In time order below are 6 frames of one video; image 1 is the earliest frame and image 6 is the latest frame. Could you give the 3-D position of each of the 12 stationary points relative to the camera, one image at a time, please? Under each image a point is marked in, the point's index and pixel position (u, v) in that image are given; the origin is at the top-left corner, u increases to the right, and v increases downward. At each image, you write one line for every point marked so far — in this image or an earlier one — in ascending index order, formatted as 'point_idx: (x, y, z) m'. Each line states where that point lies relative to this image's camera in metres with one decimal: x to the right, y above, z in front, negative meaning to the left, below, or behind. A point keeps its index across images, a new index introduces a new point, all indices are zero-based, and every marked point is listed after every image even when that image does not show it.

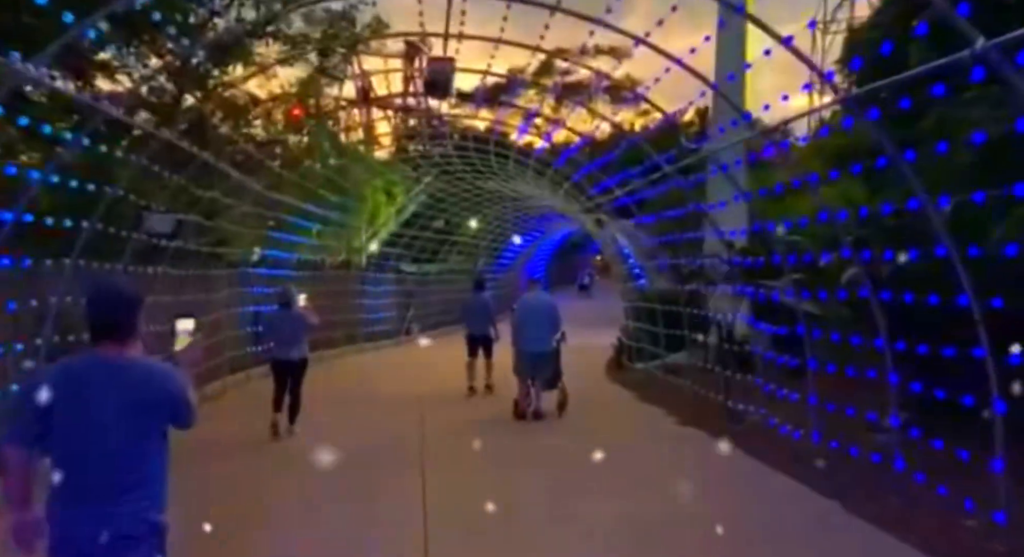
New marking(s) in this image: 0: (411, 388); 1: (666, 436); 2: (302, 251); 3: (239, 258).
0: (-2.2, -2.4, +14.1) m
1: (+1.8, -1.7, +7.9) m
2: (-6.3, +0.8, +19.6) m
3: (-5.9, +0.4, +14.3) m
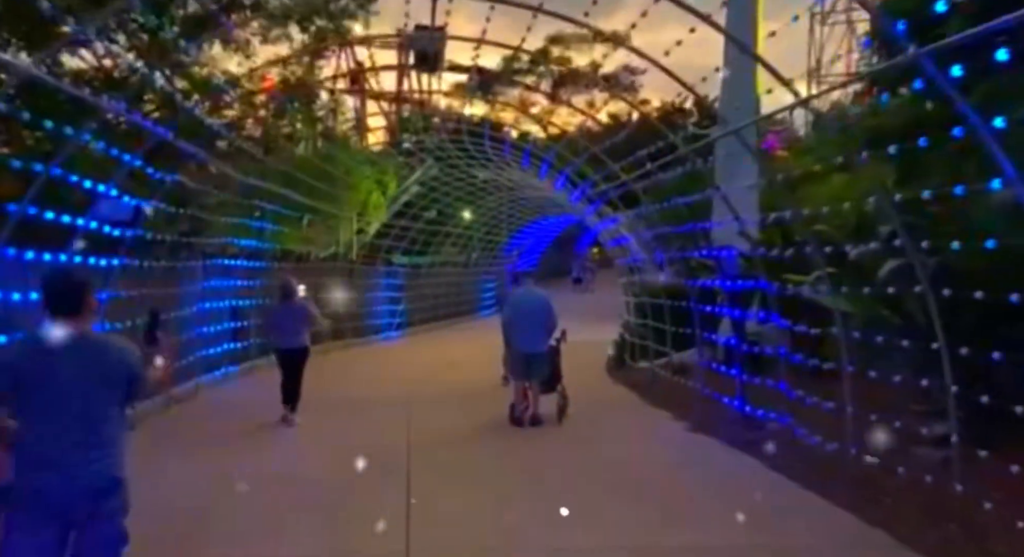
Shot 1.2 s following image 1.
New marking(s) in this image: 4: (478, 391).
0: (-2.3, -2.3, +13.4) m
1: (+1.7, -1.6, +7.2) m
2: (-6.4, +1.0, +18.8) m
3: (-6.0, +0.6, +13.6) m
4: (-0.7, -2.2, +13.0) m
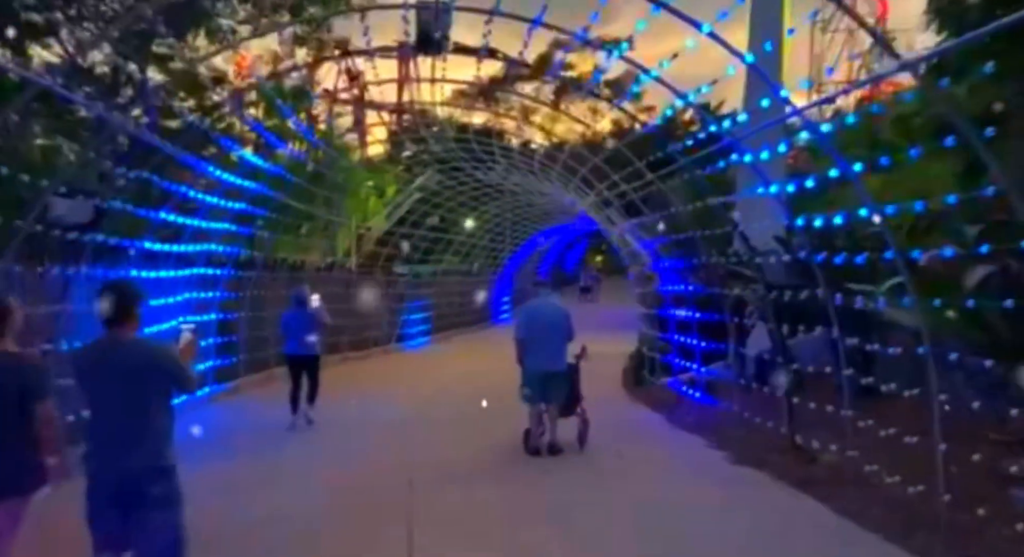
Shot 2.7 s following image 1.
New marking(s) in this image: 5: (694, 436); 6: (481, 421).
0: (-2.1, -2.5, +12.6) m
1: (+1.9, -1.7, +6.4) m
2: (-6.2, +0.7, +18.0) m
3: (-5.9, +0.4, +12.8) m
4: (-0.5, -2.4, +12.2) m
5: (+2.0, -1.7, +7.4) m
6: (-0.5, -2.3, +11.0) m
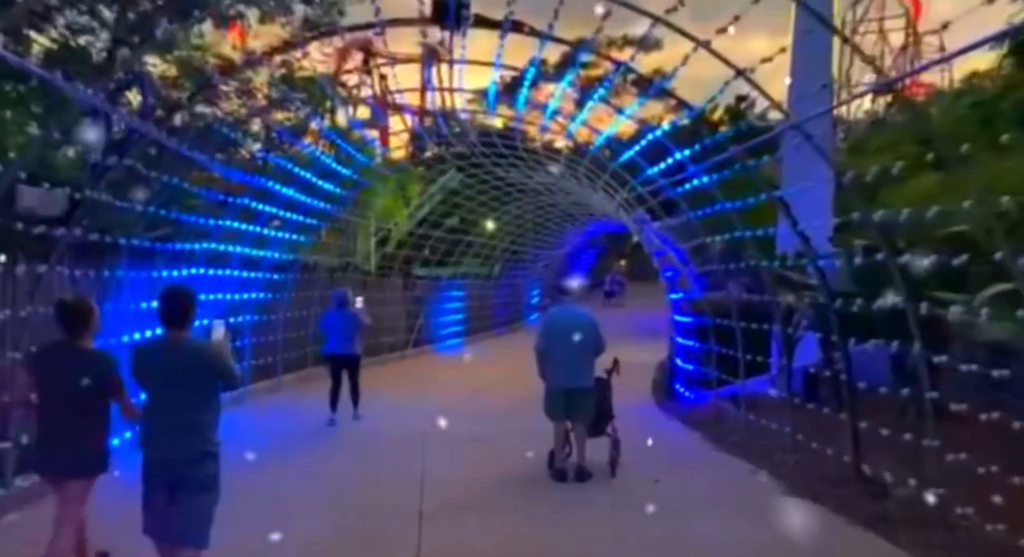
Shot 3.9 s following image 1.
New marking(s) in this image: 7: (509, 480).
0: (-1.7, -2.5, +11.9) m
1: (+2.1, -1.8, +5.7) m
2: (-5.7, +0.7, +17.5) m
3: (-5.5, +0.4, +12.3) m
4: (-0.1, -2.5, +11.5) m
5: (+2.2, -1.8, +6.6) m
6: (-0.2, -2.4, +10.3) m
7: (0.0, -2.1, +7.0) m
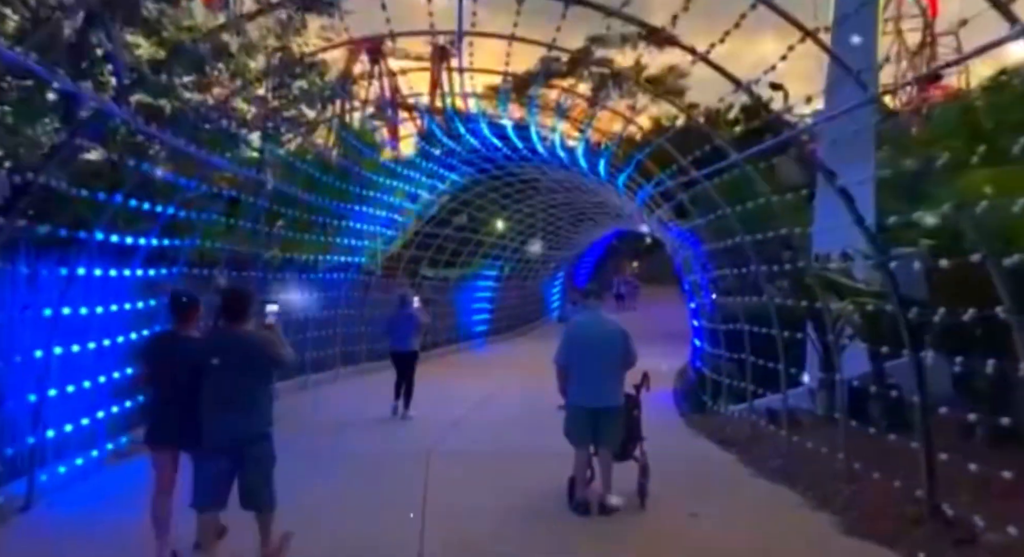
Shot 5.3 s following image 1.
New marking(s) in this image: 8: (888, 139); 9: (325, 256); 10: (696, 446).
0: (-1.6, -2.5, +11.2) m
1: (+2.2, -1.8, +4.9) m
2: (-5.4, +0.7, +16.9) m
3: (-5.3, +0.4, +11.6) m
4: (0.0, -2.5, +10.8) m
5: (+2.3, -1.8, +5.9) m
6: (0.0, -2.4, +9.6) m
7: (+0.1, -2.1, +6.3) m
8: (+3.4, +1.3, +6.3) m
9: (-5.2, +0.6, +19.2) m
10: (+2.2, -1.9, +8.2) m
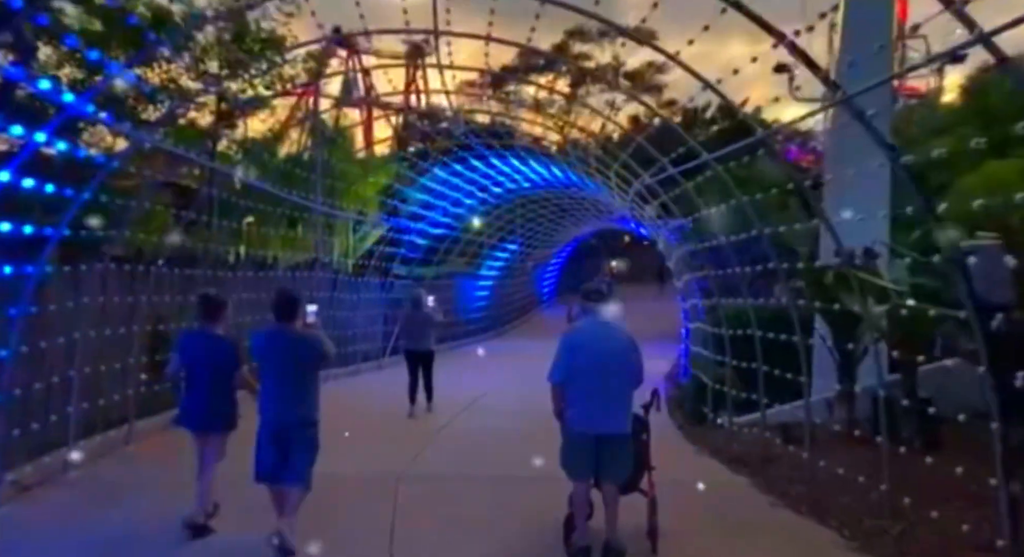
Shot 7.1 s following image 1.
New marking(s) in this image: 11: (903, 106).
0: (-1.9, -2.5, +10.3) m
1: (+2.1, -1.8, +4.1) m
2: (-5.9, +0.7, +15.8) m
3: (-5.6, +0.4, +10.5) m
4: (-0.3, -2.5, +9.9) m
5: (+2.2, -1.8, +5.0) m
6: (-0.3, -2.4, +8.7) m
7: (0.0, -2.1, +5.4) m
8: (+3.3, +1.3, +5.5) m
9: (-5.8, +0.7, +18.1) m
10: (+2.0, -1.9, +7.4) m
11: (+3.4, +1.5, +5.7) m
